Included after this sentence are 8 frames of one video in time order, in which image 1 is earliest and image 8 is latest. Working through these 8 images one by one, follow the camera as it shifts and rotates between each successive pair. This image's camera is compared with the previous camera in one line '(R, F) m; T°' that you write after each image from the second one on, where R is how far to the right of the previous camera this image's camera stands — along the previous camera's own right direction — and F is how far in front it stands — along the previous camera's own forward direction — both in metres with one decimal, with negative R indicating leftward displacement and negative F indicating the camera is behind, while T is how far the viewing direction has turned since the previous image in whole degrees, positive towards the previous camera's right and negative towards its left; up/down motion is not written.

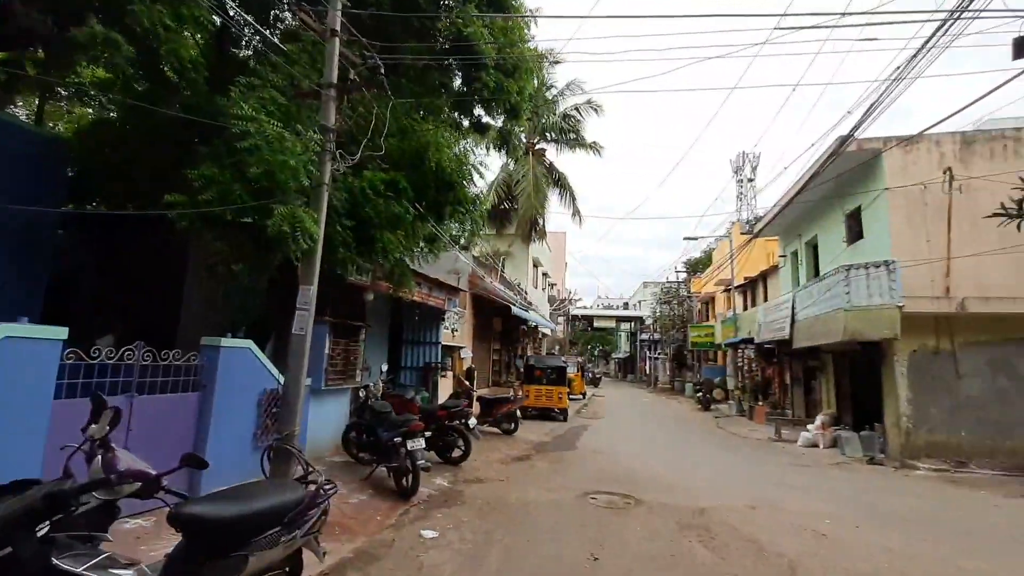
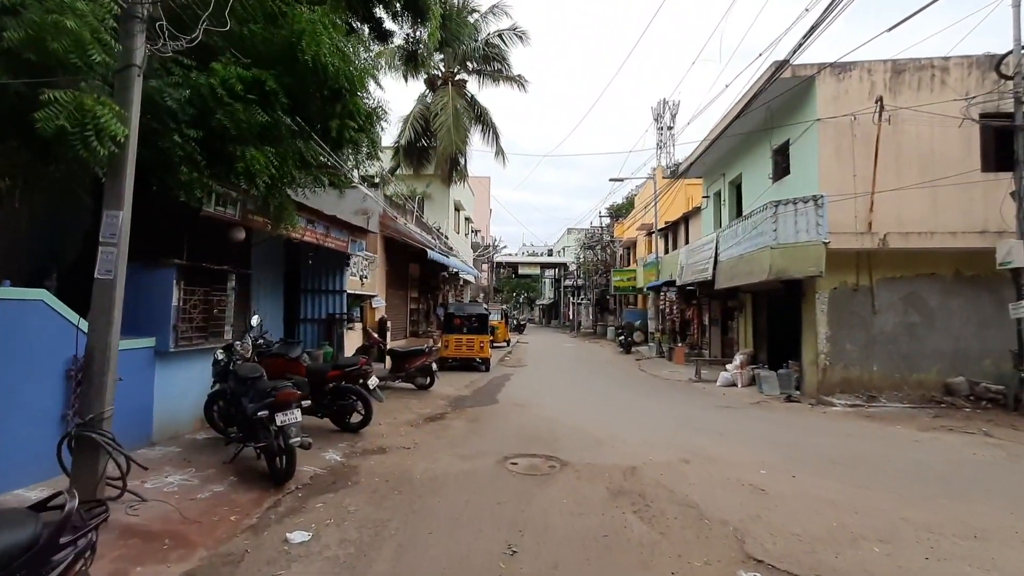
(+0.3, +1.3) m; +8°
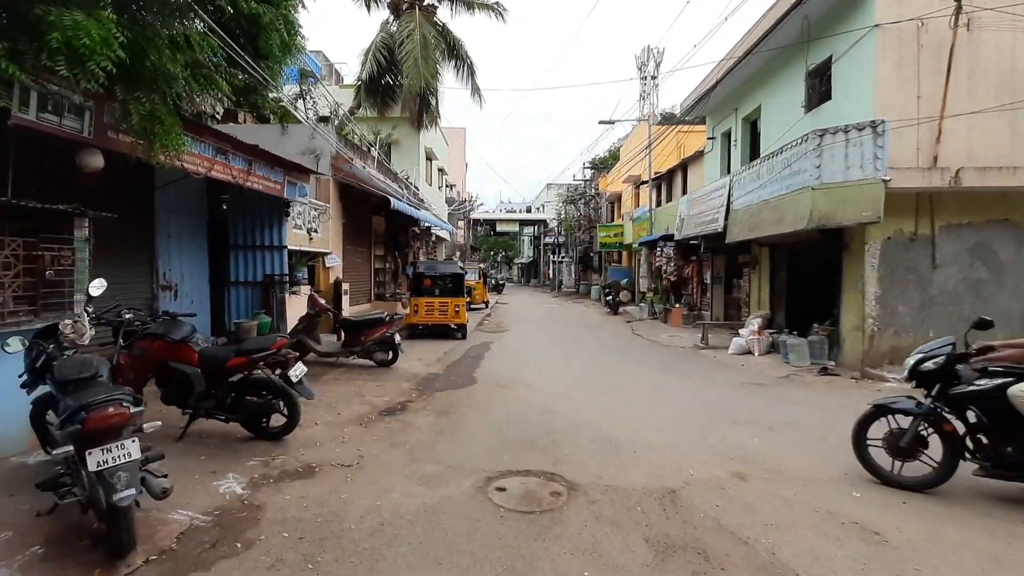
(-0.1, +2.2) m; +3°
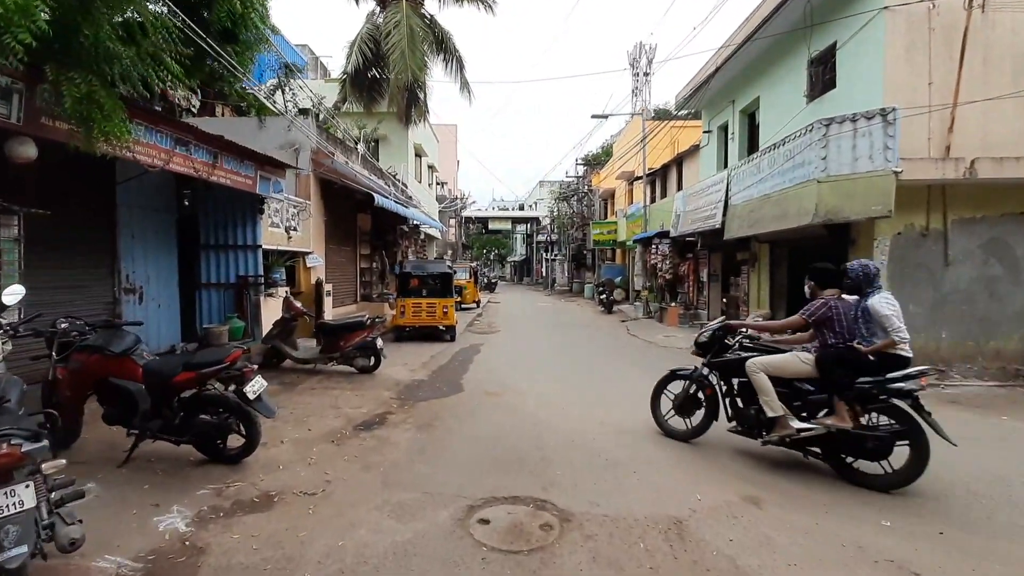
(+0.1, +0.5) m; +1°
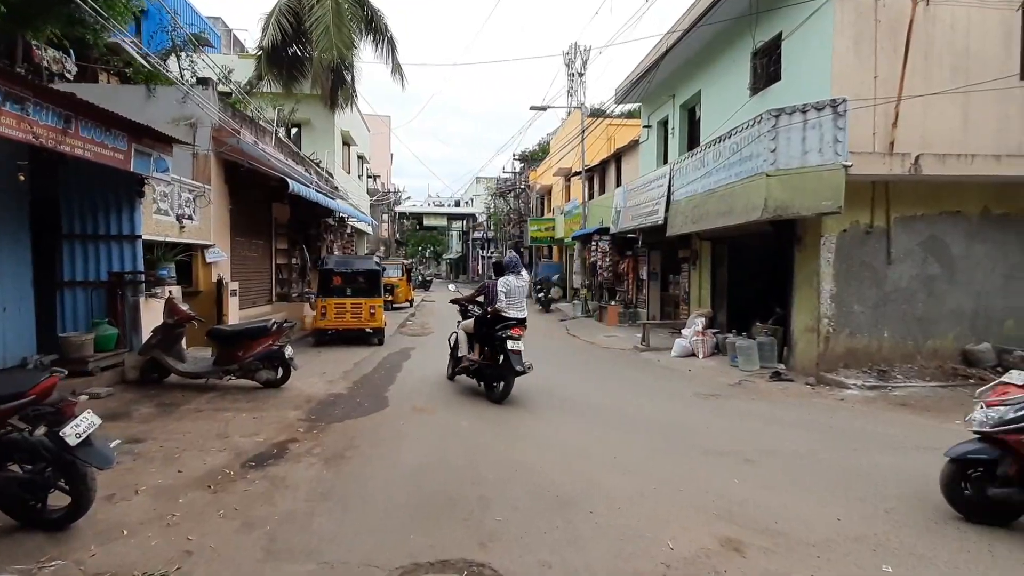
(+0.1, +0.9) m; +7°
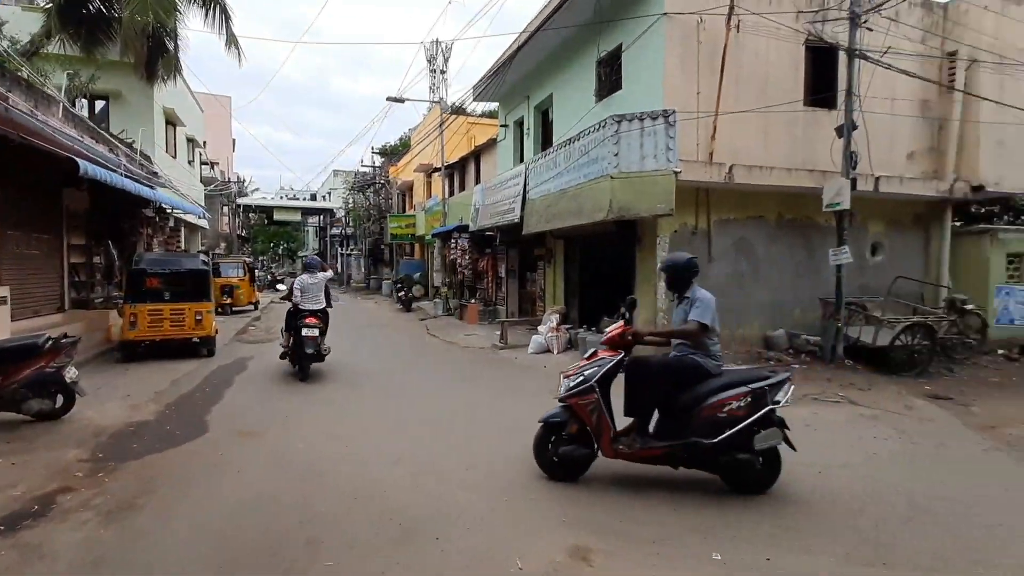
(+0.2, +0.2) m; +15°
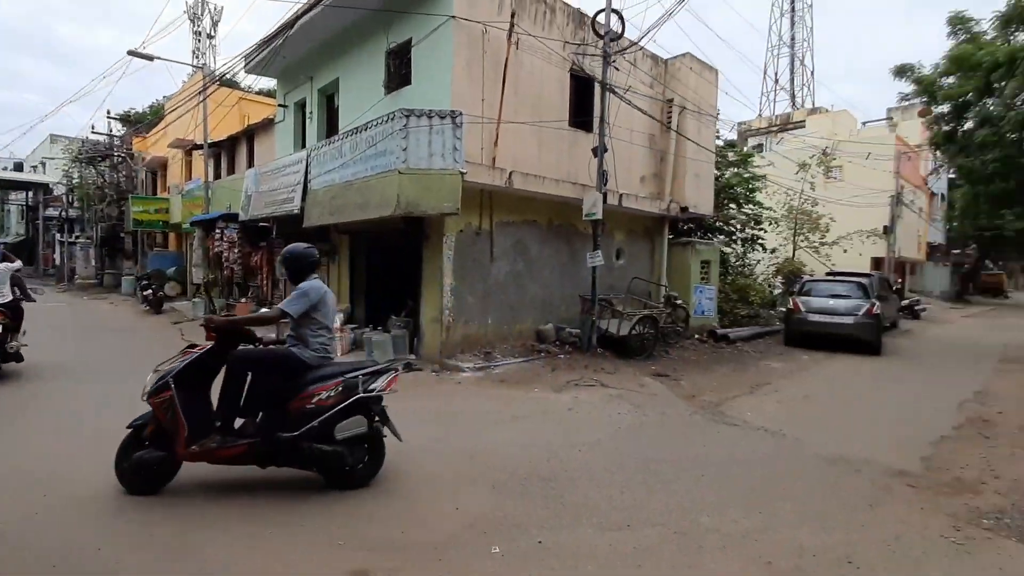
(+0.1, +0.1) m; +23°
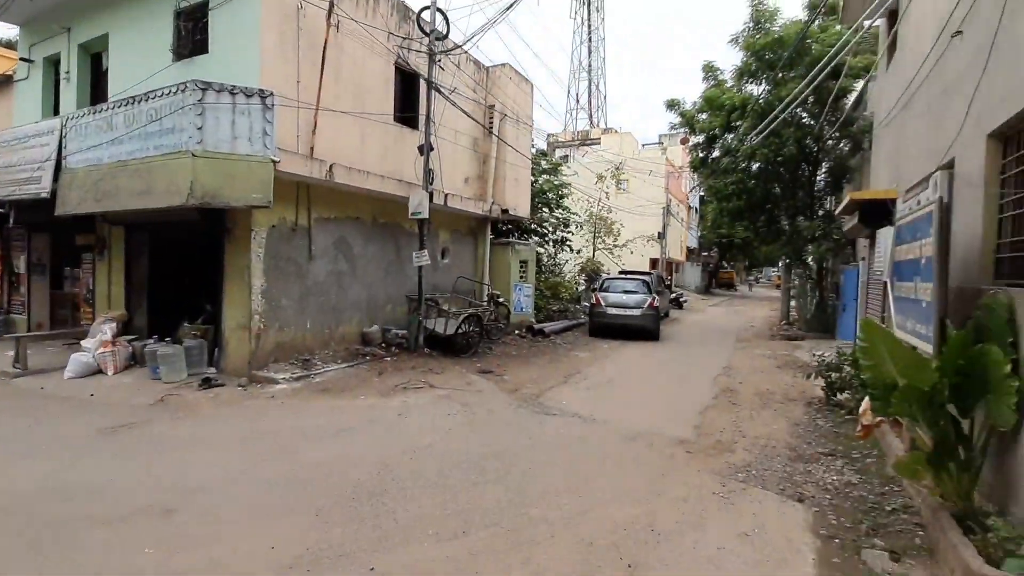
(0.0, +0.1) m; +20°
